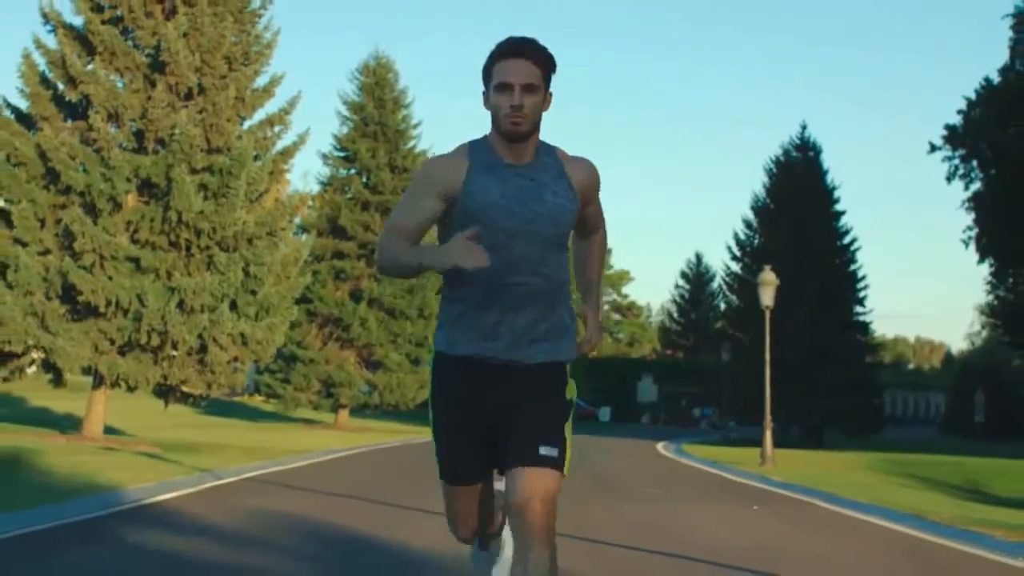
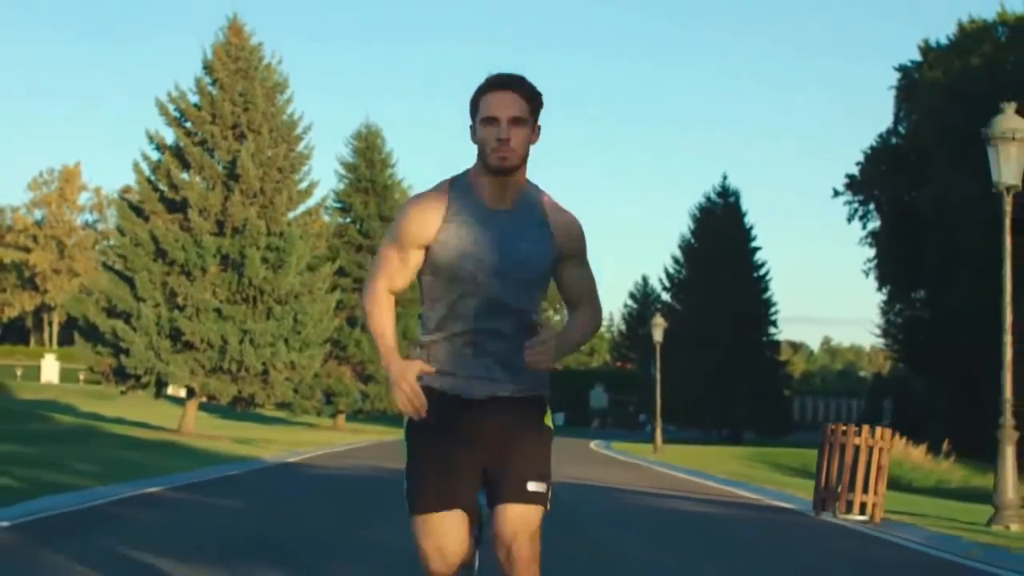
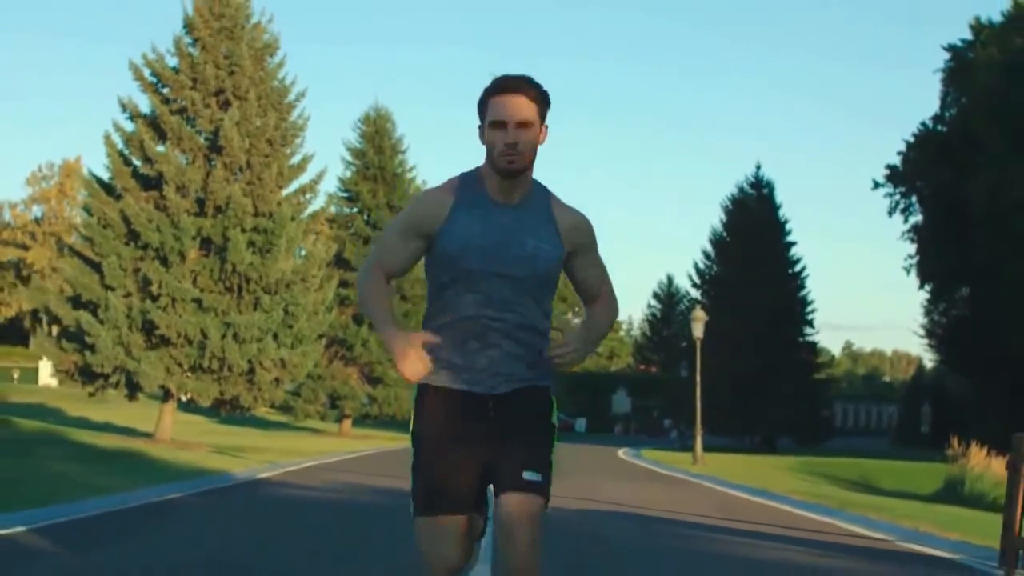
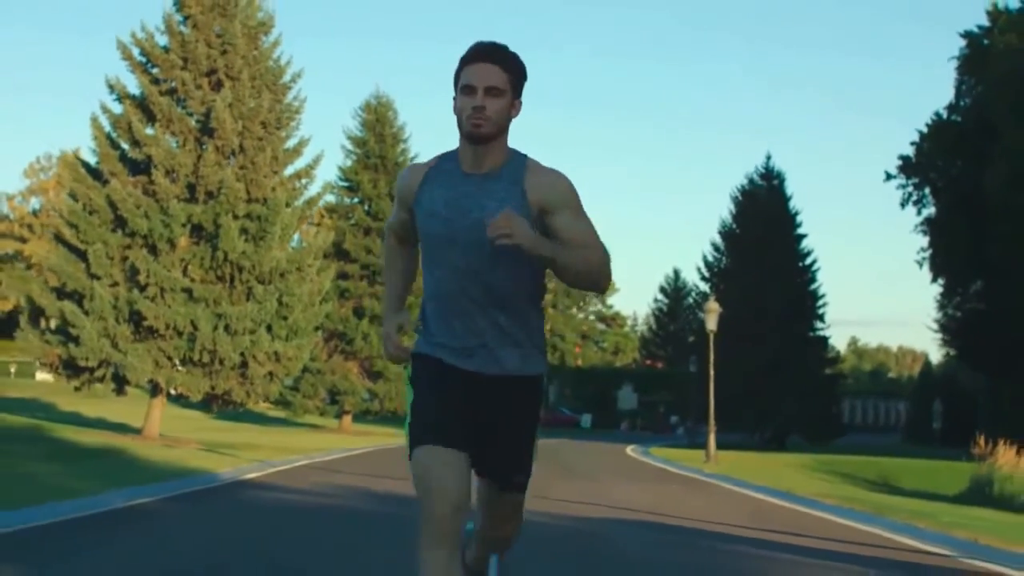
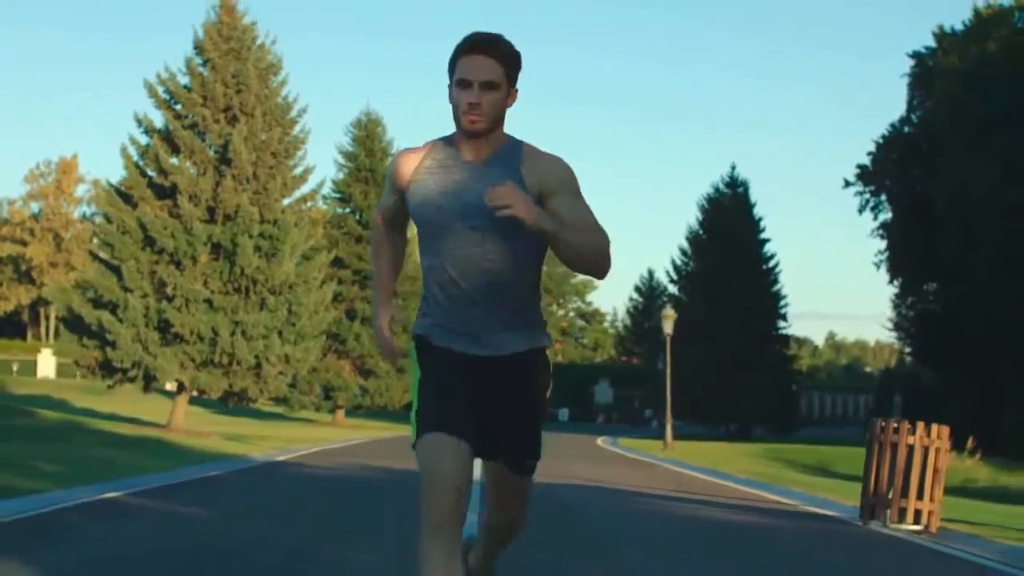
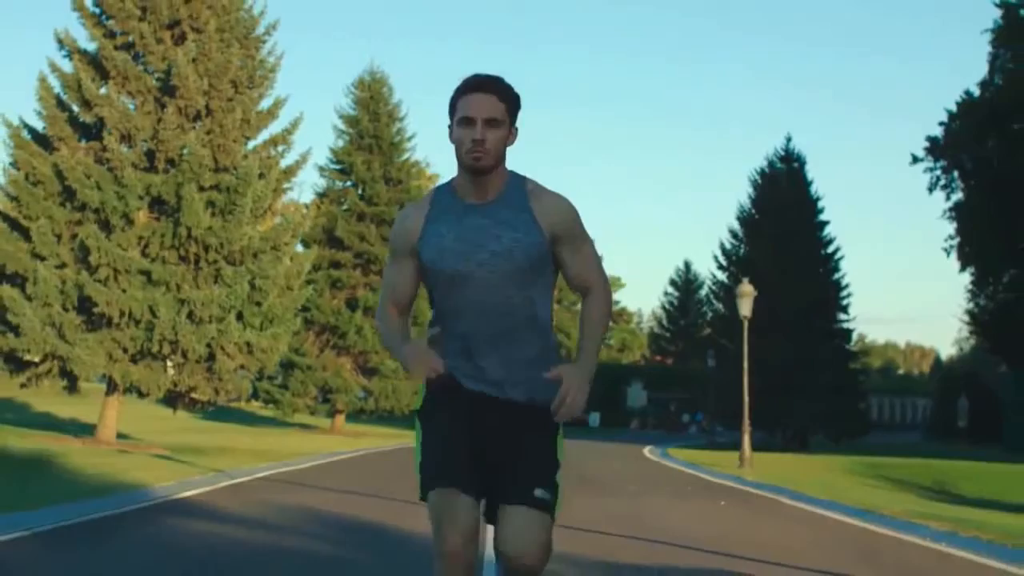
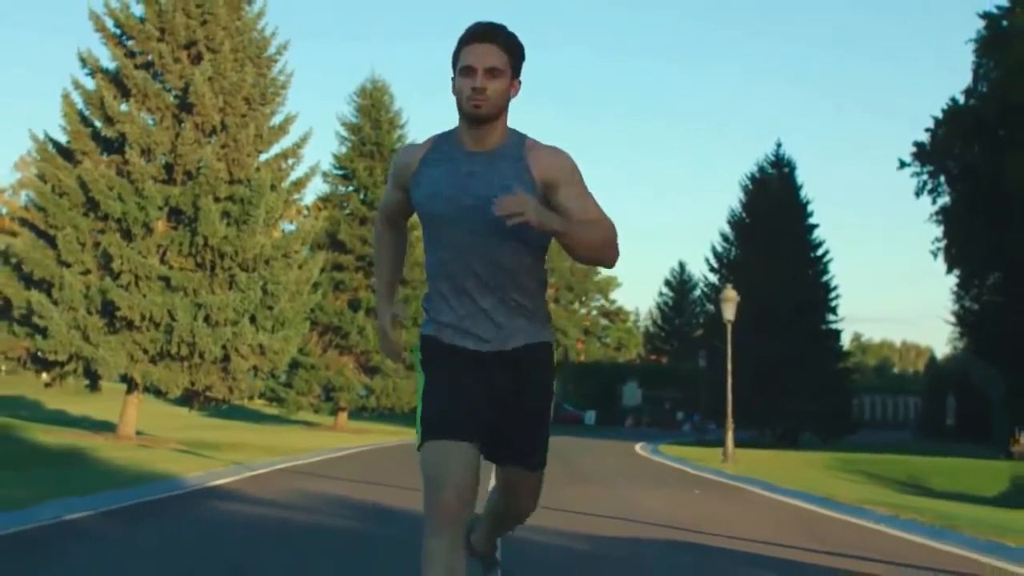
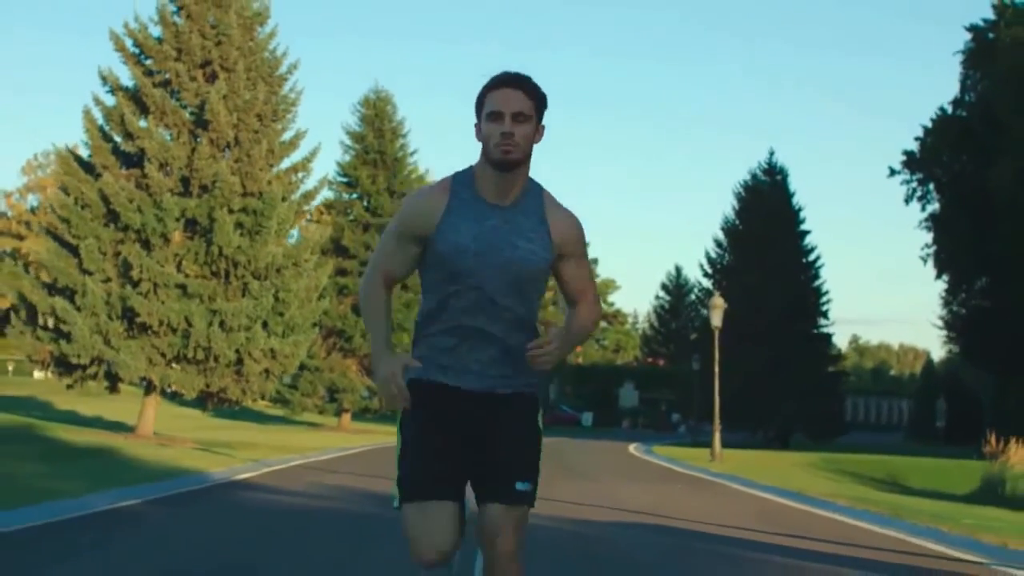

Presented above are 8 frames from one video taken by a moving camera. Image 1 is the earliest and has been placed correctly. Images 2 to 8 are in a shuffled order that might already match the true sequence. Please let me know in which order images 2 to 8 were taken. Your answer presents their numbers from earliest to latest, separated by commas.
6, 7, 8, 4, 3, 5, 2
